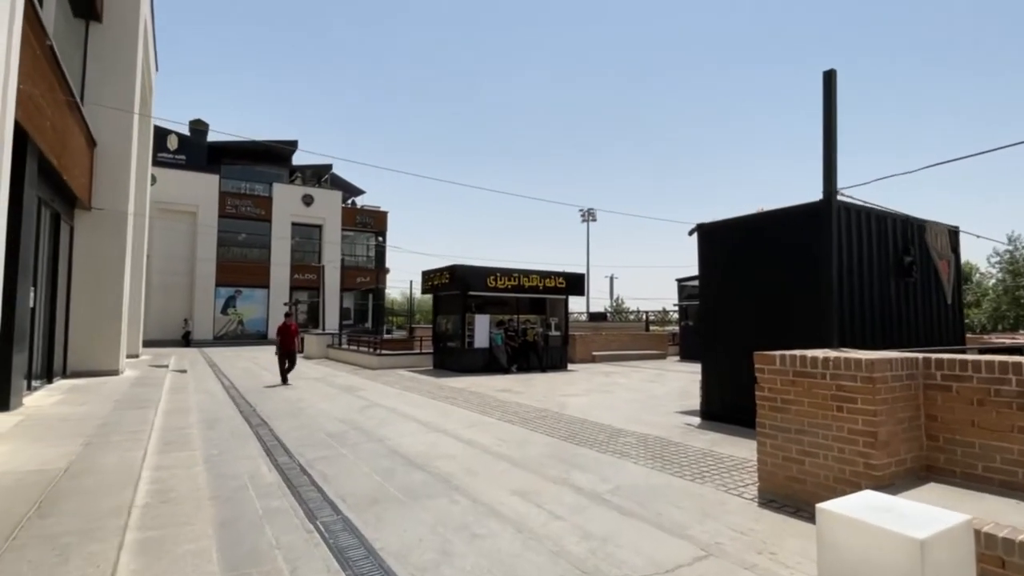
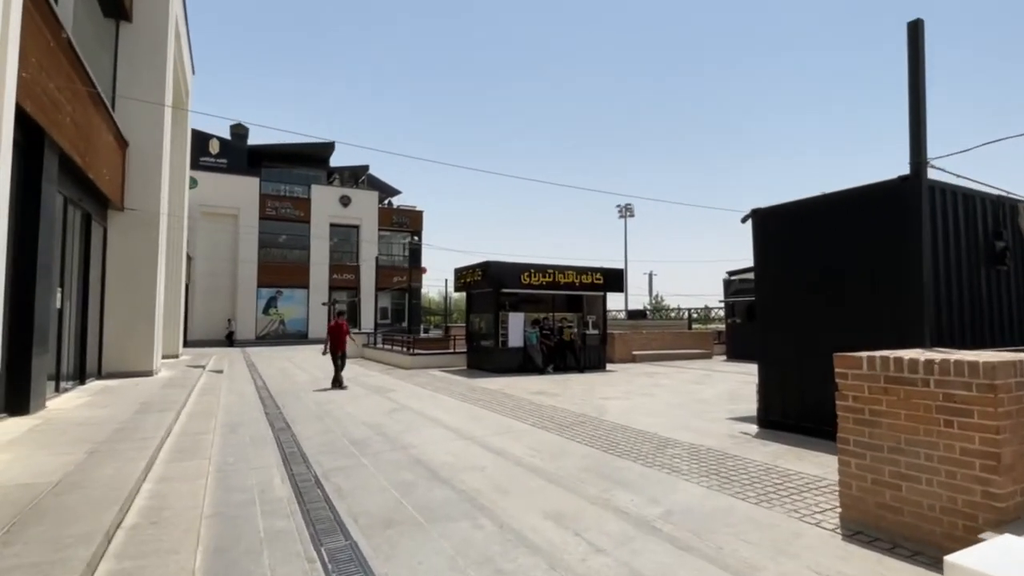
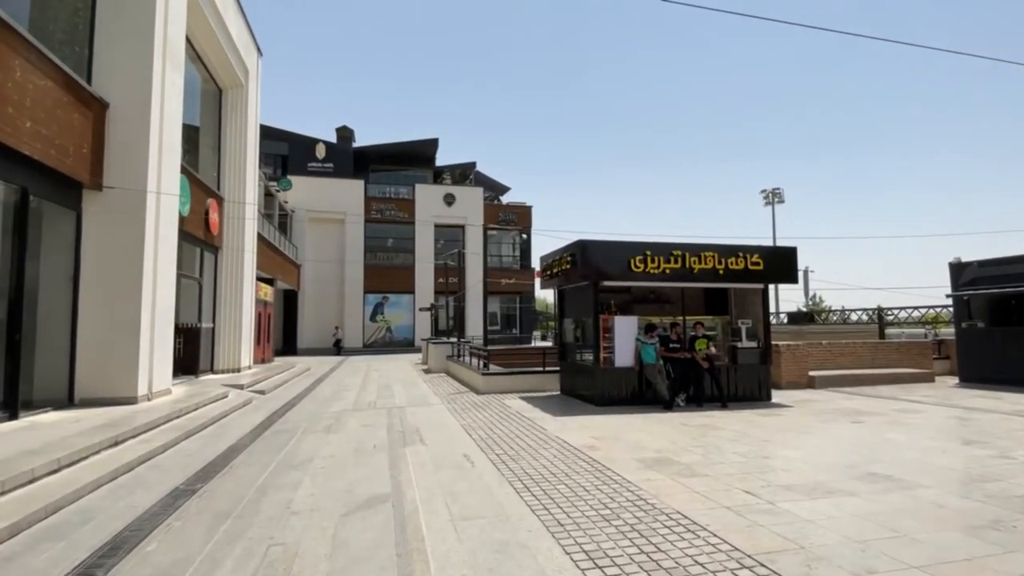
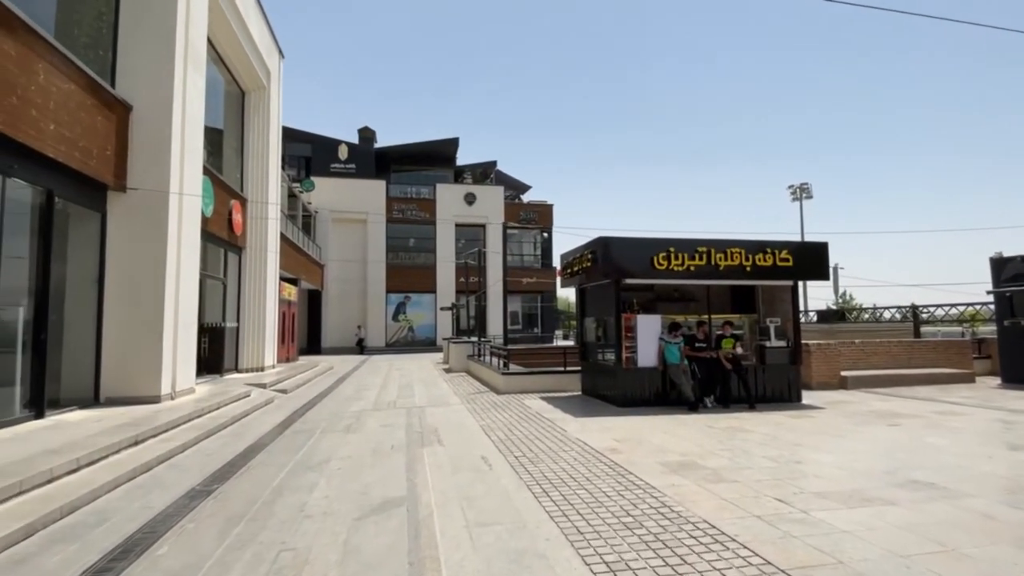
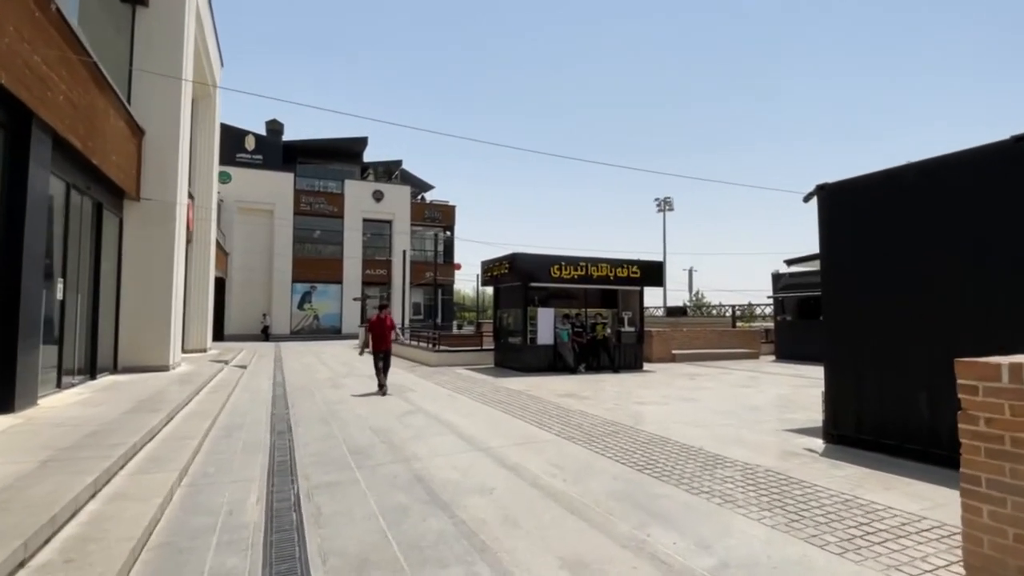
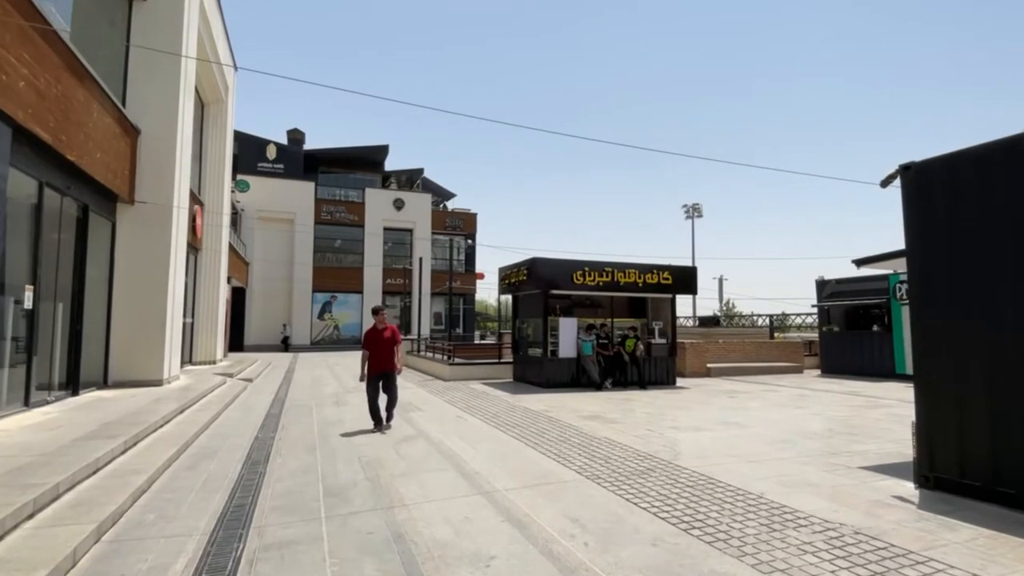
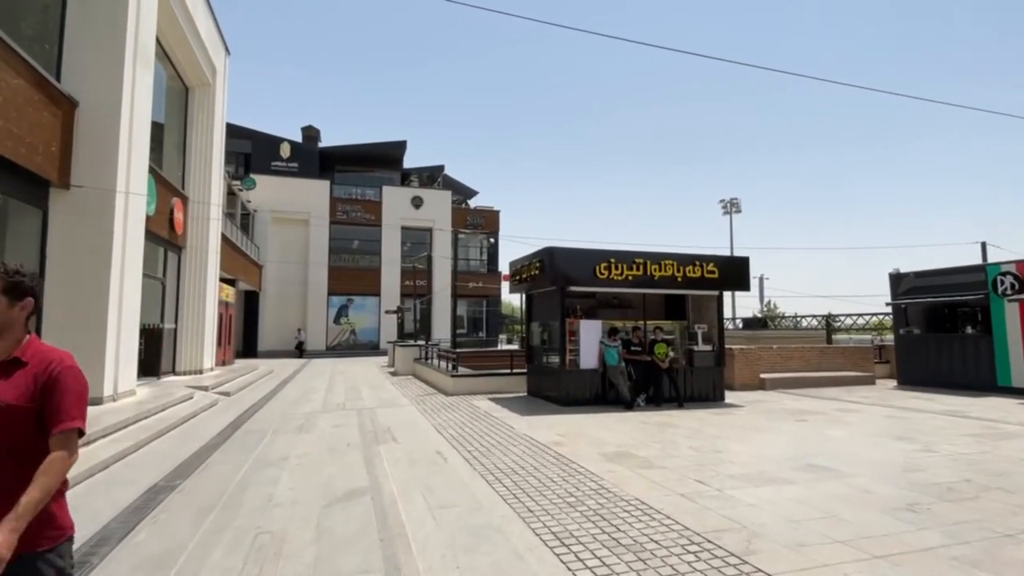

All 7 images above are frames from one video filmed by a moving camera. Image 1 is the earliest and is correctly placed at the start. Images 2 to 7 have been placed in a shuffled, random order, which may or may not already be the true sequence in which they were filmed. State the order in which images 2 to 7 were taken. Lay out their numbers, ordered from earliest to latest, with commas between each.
2, 5, 6, 7, 3, 4
